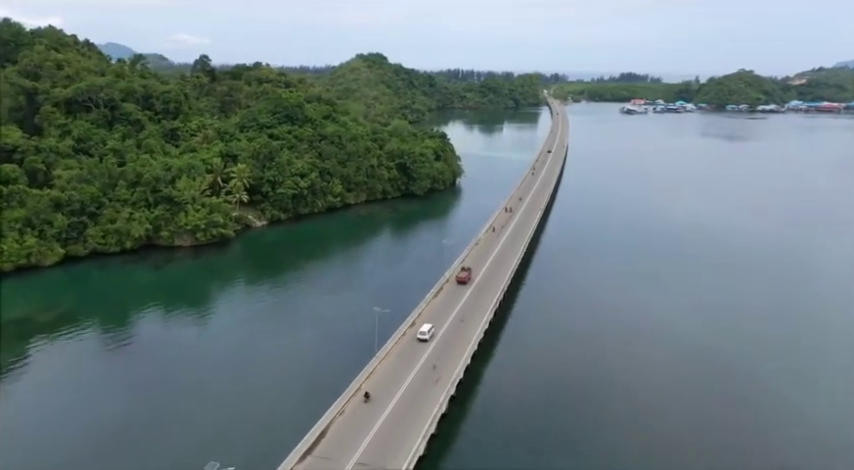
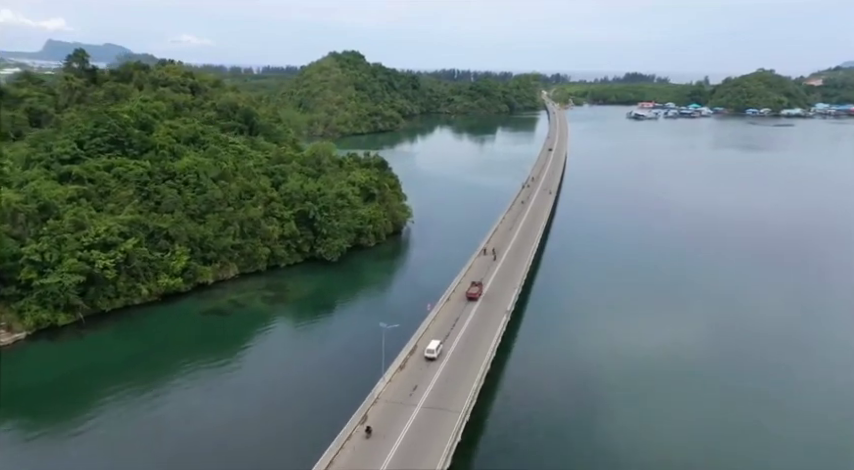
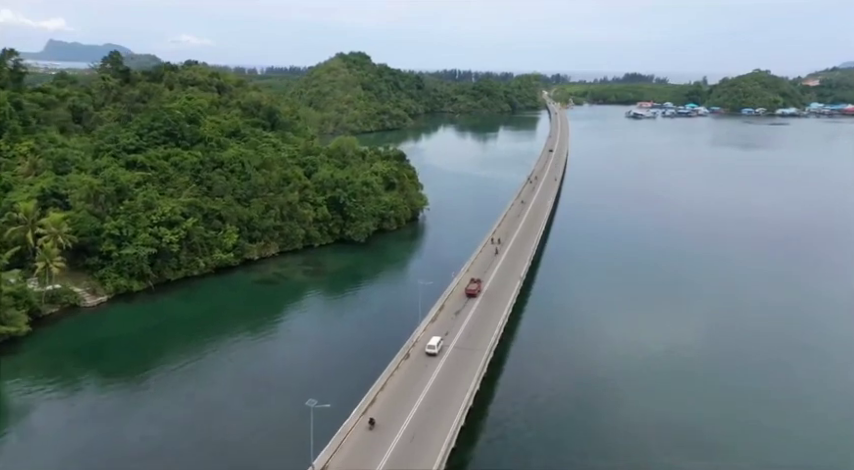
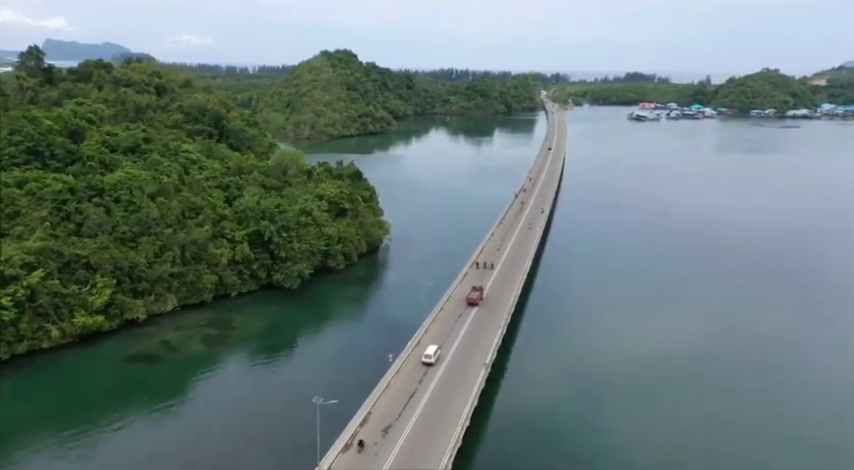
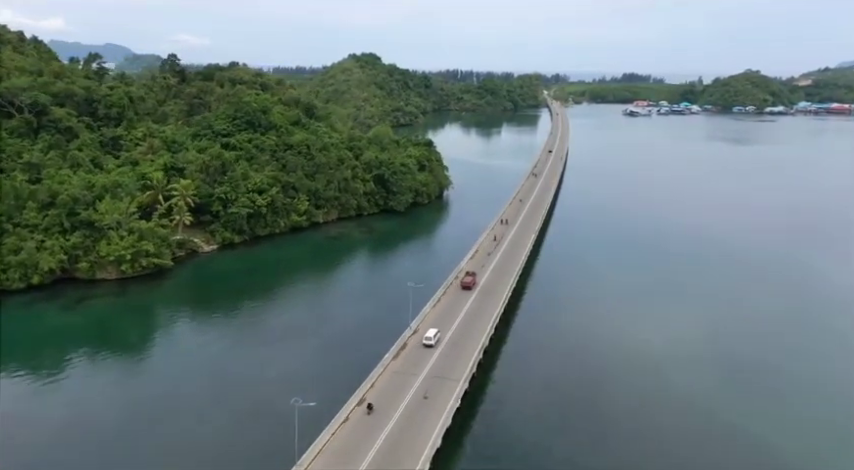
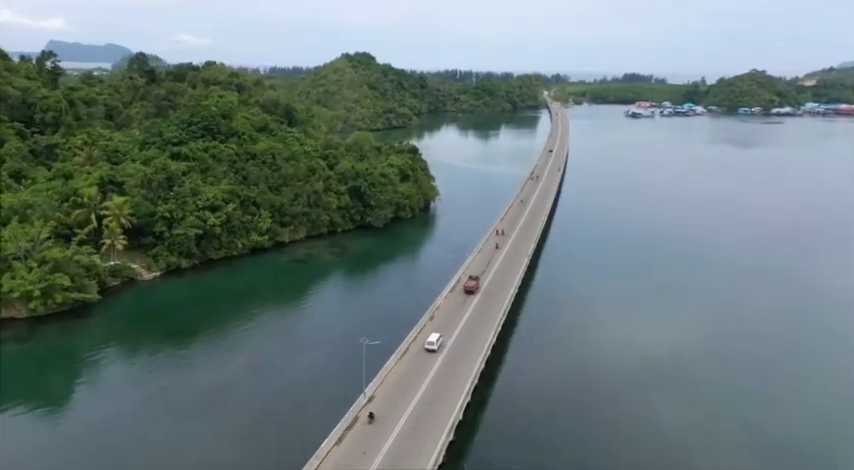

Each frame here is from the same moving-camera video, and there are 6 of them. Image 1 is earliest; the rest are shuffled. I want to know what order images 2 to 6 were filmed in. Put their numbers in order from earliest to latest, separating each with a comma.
5, 6, 3, 2, 4
